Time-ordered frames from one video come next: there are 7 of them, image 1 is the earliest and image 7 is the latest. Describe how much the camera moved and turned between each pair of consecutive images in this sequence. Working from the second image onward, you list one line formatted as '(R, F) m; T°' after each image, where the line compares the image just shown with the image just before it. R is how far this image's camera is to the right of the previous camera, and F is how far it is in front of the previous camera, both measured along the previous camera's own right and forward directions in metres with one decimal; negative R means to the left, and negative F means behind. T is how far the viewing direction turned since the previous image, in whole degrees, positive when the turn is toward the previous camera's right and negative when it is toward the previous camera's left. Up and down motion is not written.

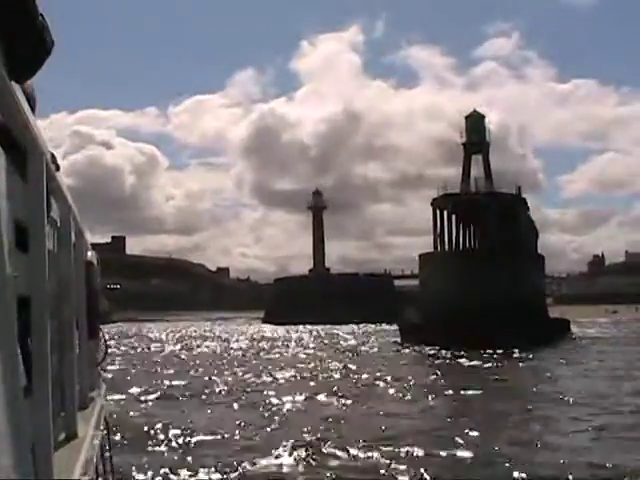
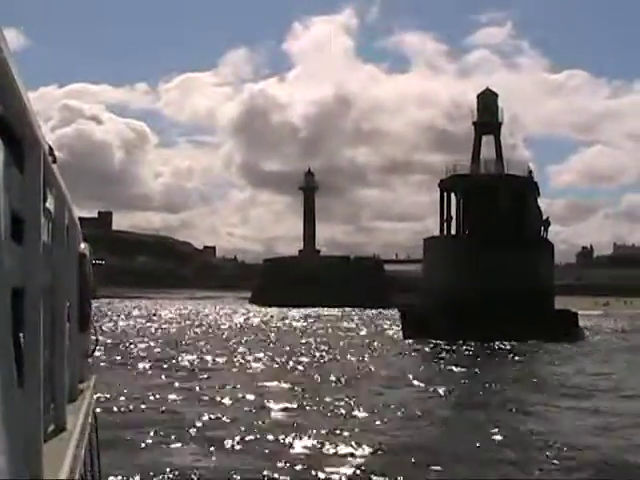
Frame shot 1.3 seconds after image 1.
(-0.2, +0.5) m; +1°
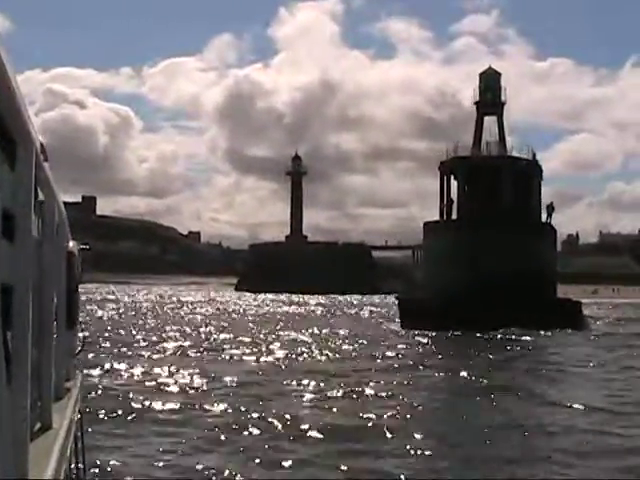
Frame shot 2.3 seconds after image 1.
(-0.2, +0.4) m; +1°
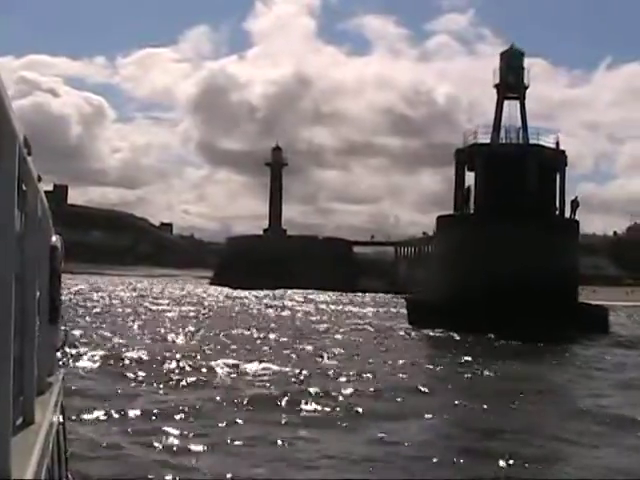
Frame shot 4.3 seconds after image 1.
(-0.5, +1.0) m; +2°
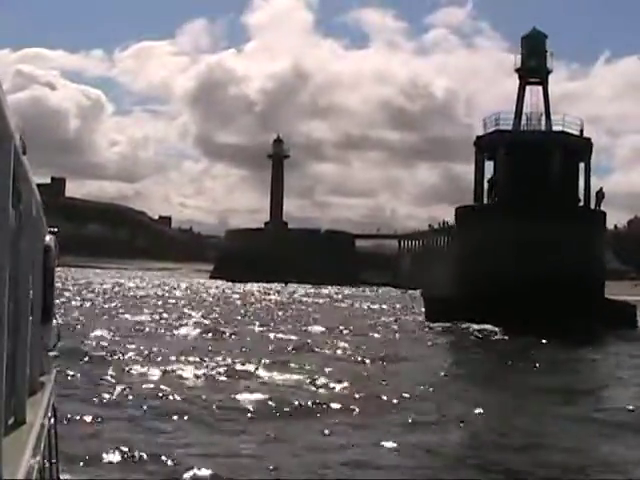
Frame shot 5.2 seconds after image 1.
(-0.4, +1.5) m; 0°
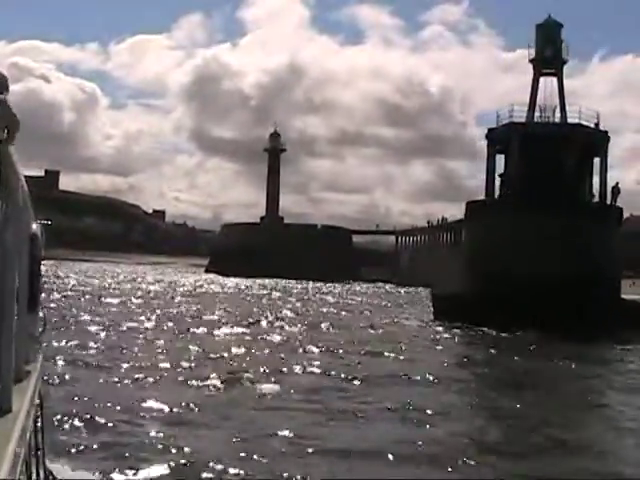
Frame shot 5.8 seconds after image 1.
(+0.4, -0.9) m; 0°
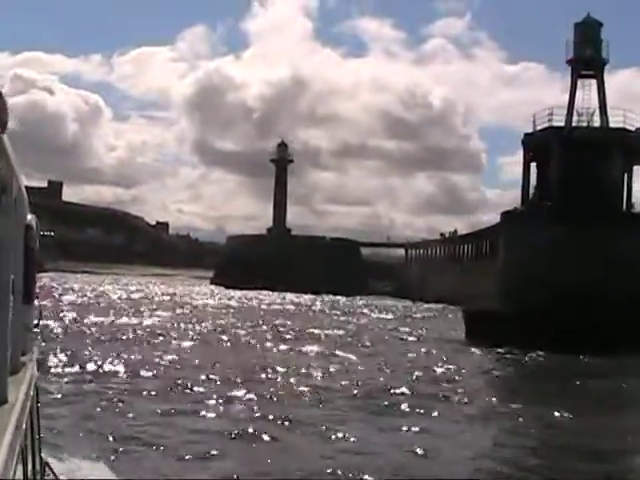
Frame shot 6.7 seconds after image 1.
(+0.3, -0.9) m; 0°
